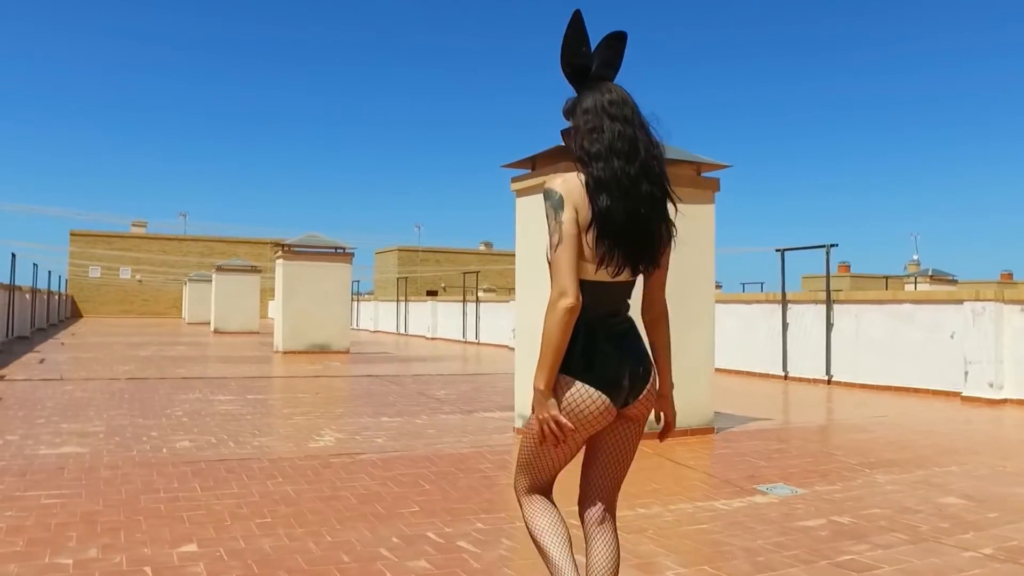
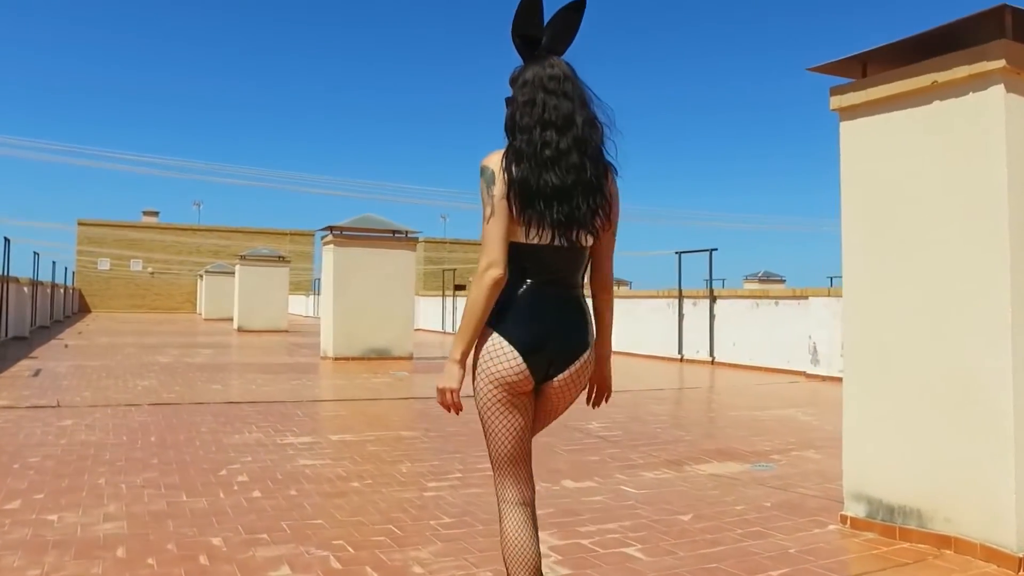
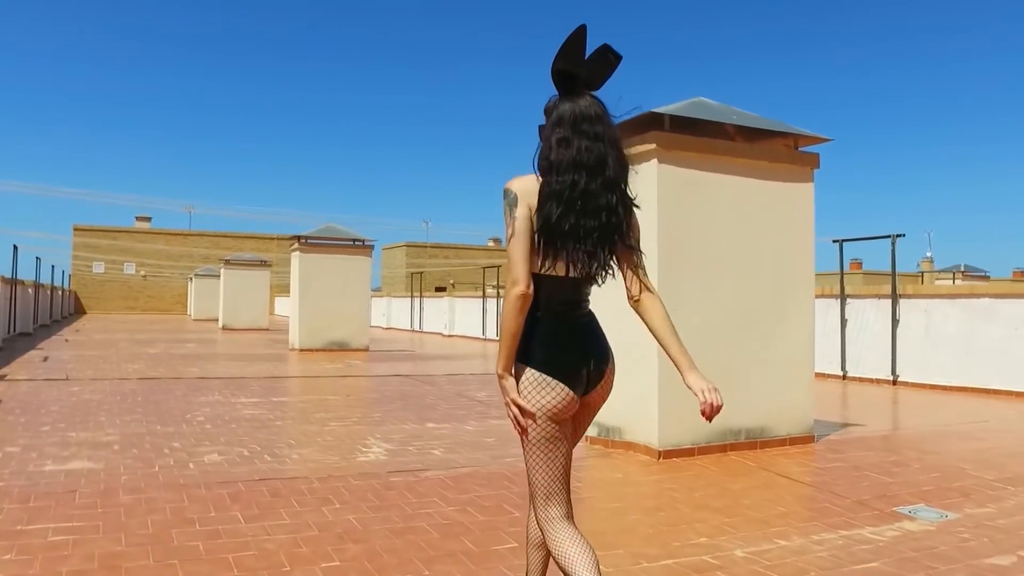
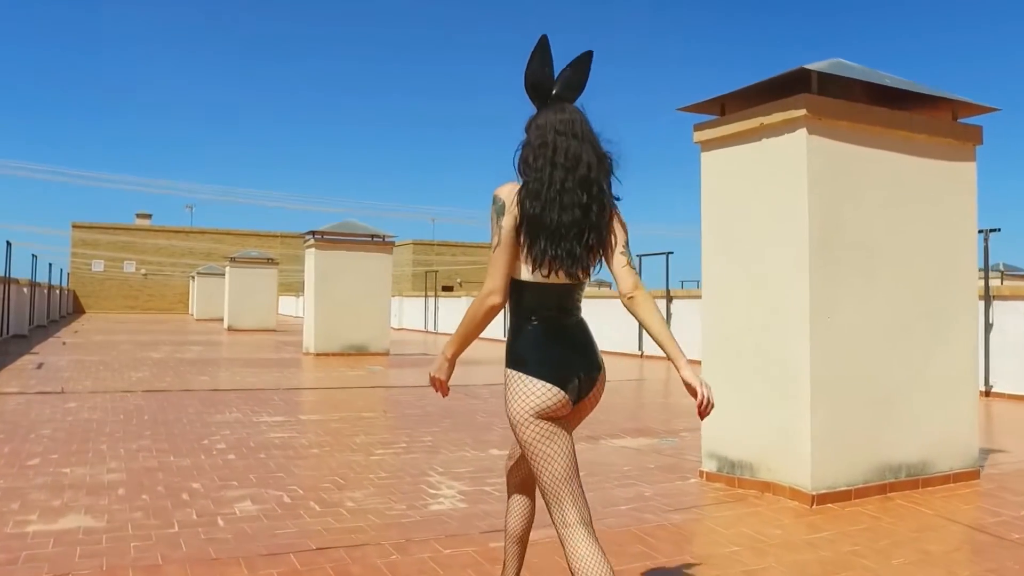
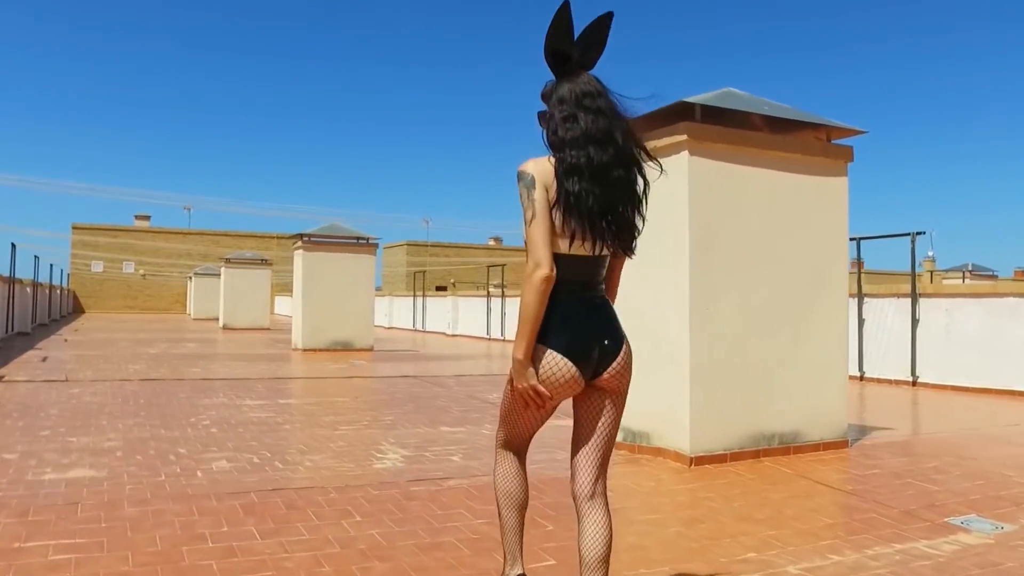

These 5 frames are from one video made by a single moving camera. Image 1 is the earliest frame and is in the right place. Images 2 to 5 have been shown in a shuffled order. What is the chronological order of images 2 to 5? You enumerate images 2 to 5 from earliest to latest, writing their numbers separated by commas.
3, 5, 4, 2
